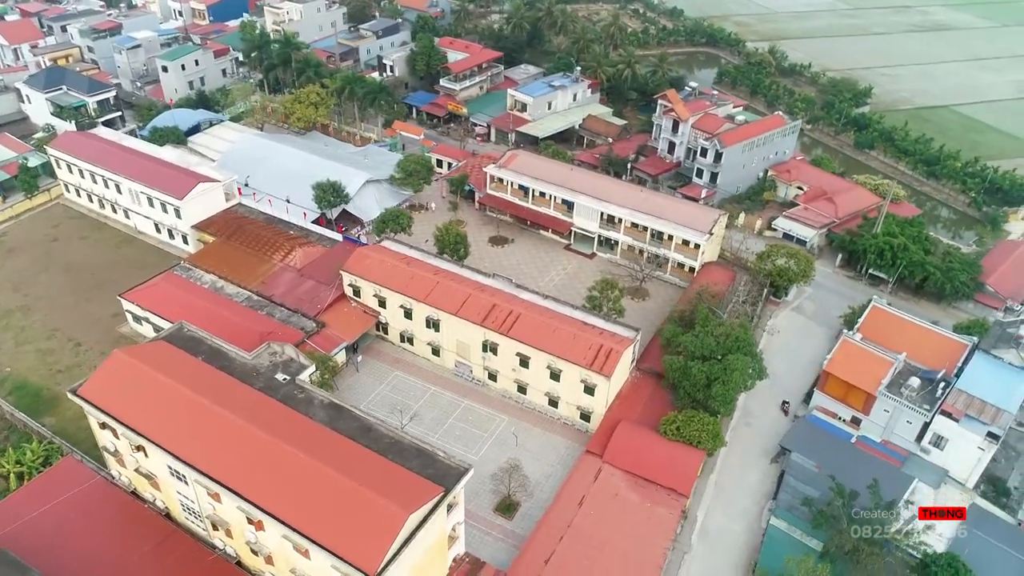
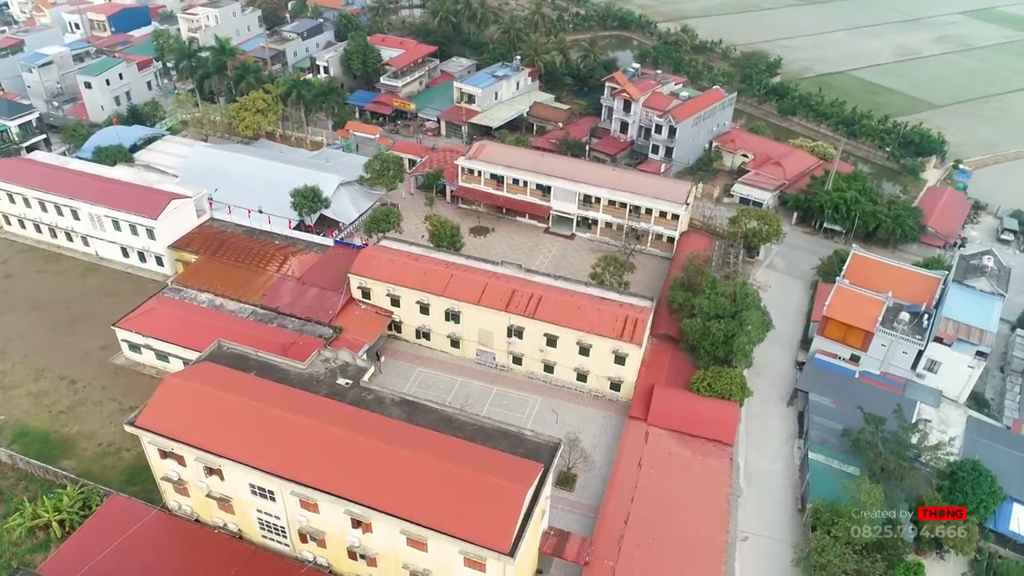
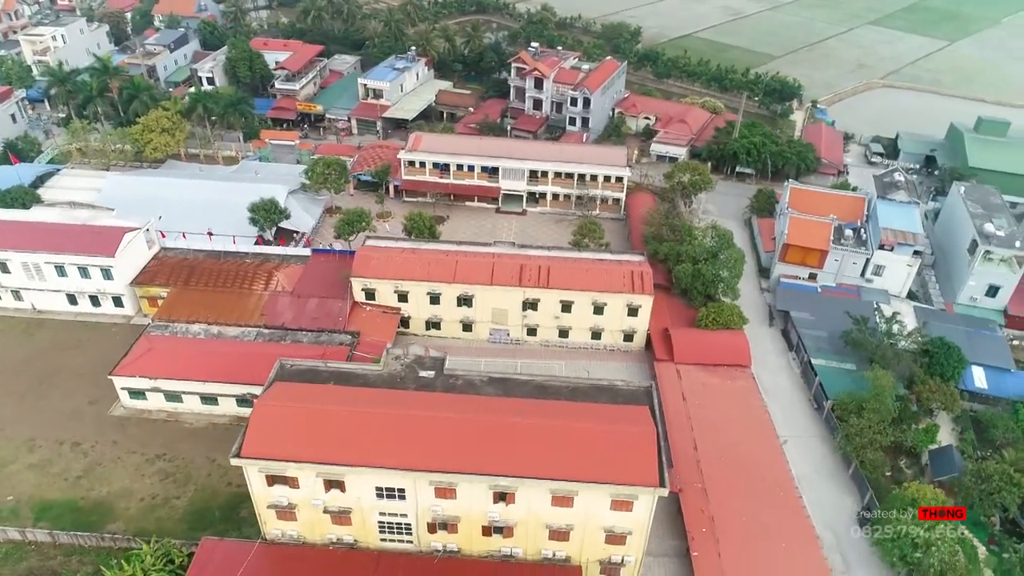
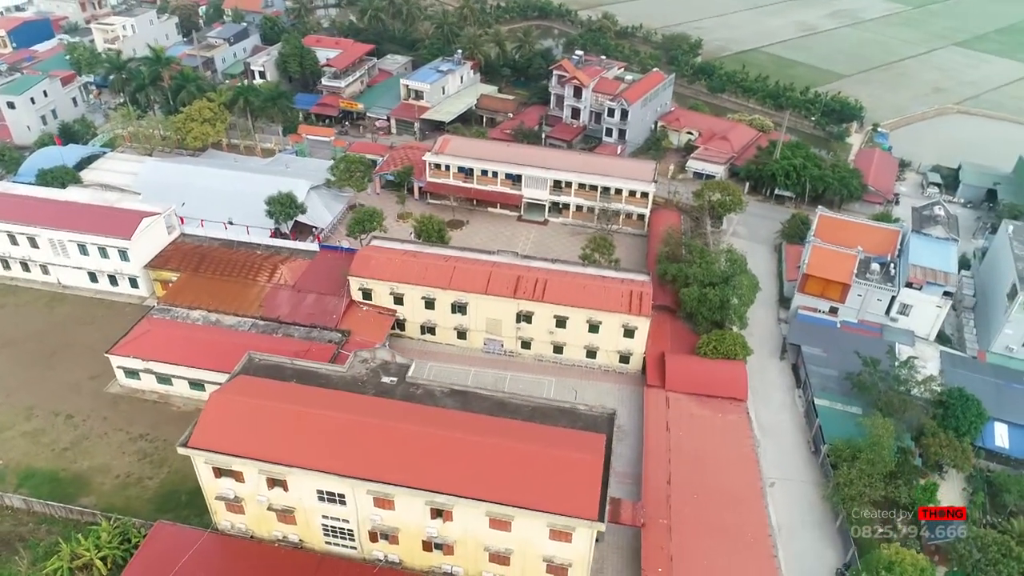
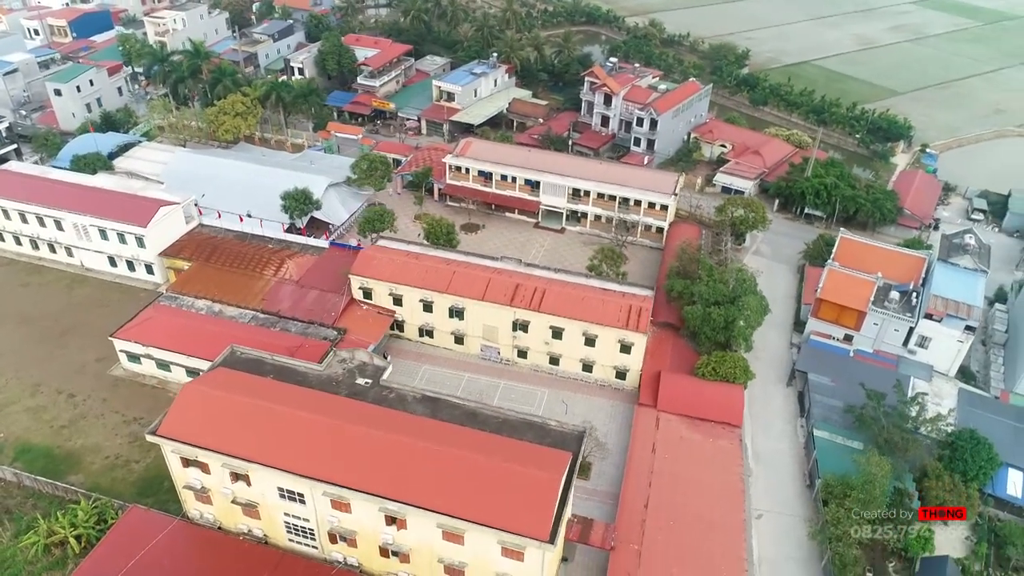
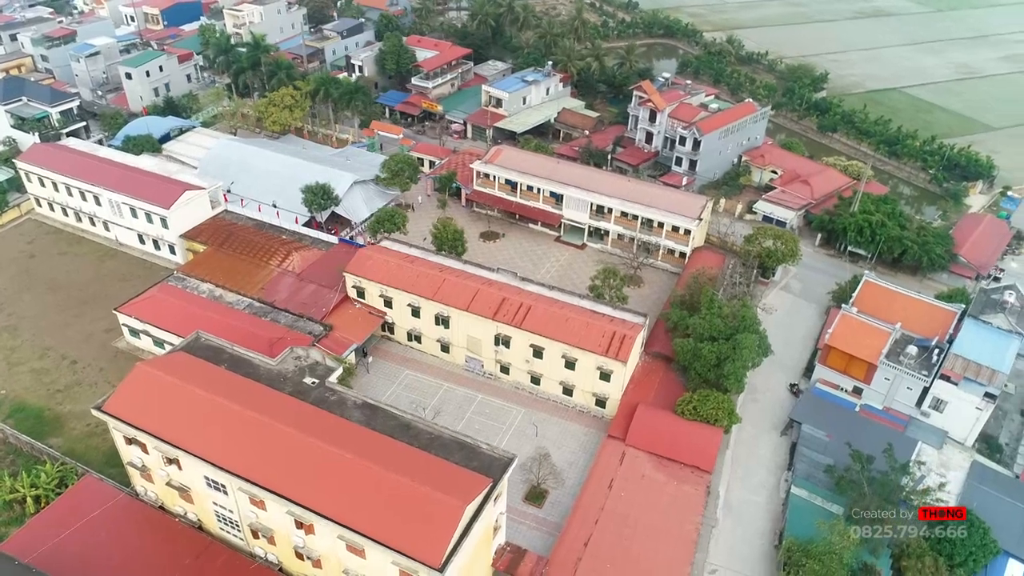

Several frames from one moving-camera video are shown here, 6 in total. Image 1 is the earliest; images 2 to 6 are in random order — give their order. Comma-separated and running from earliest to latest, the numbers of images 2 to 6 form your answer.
6, 2, 5, 4, 3
